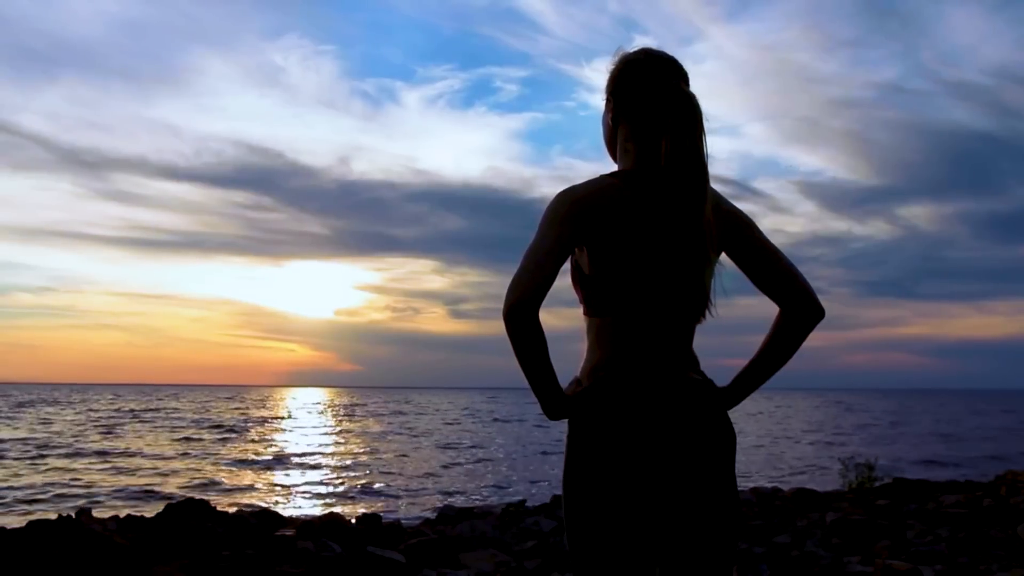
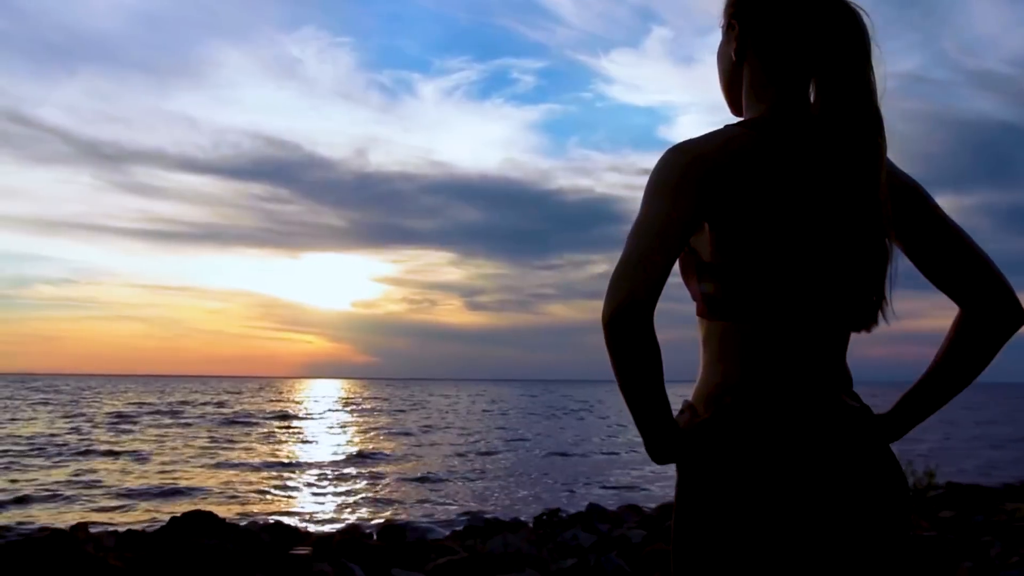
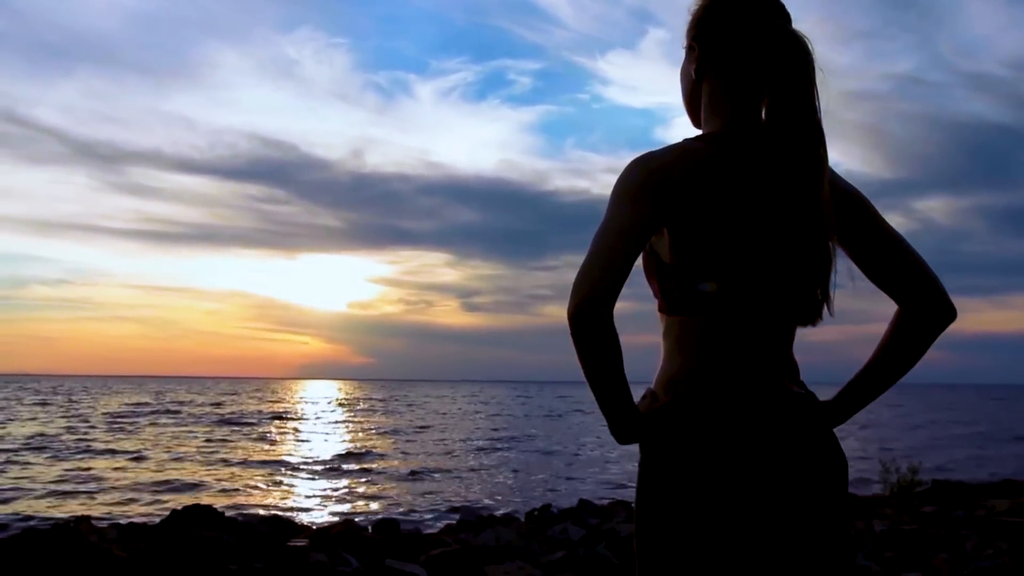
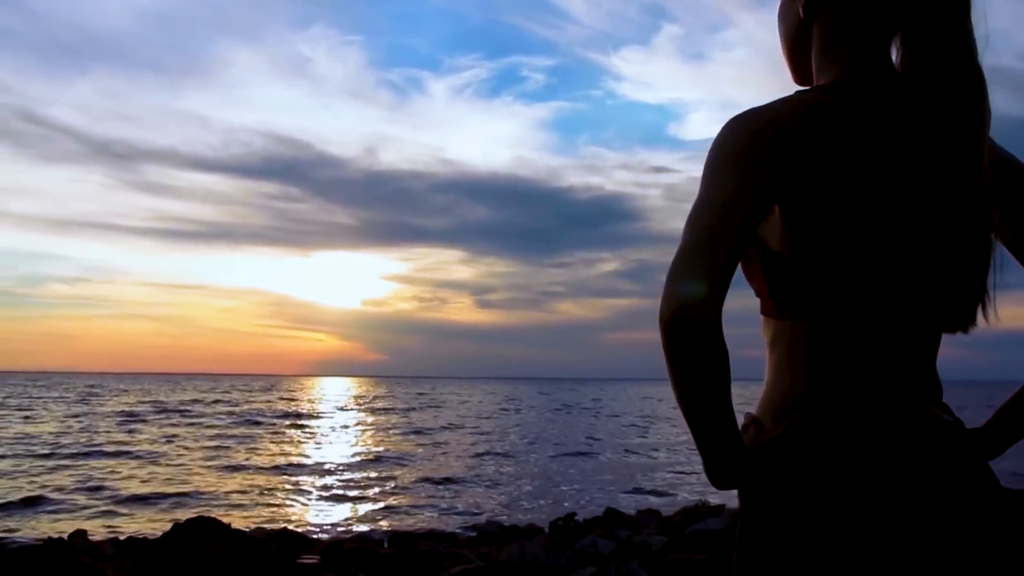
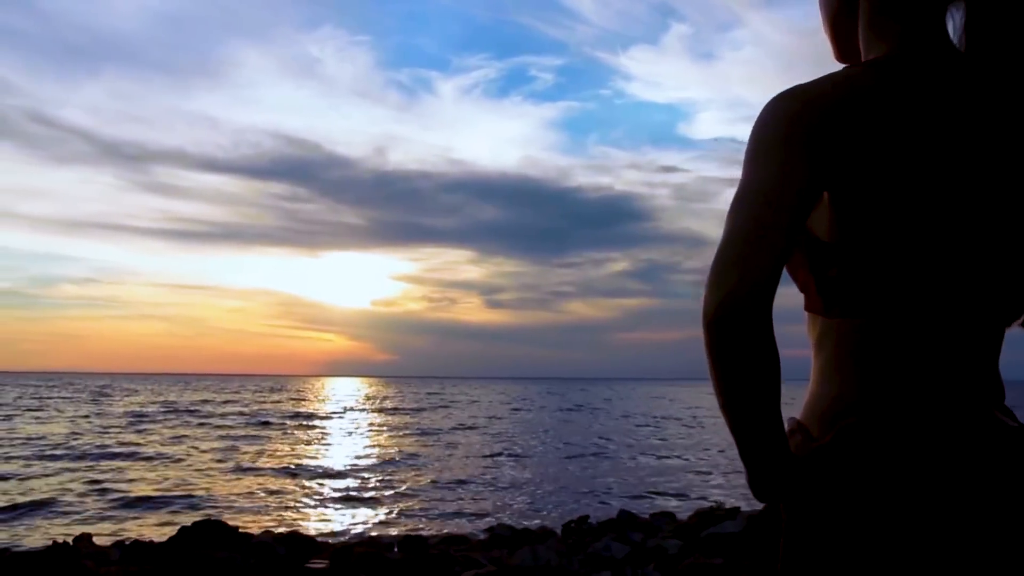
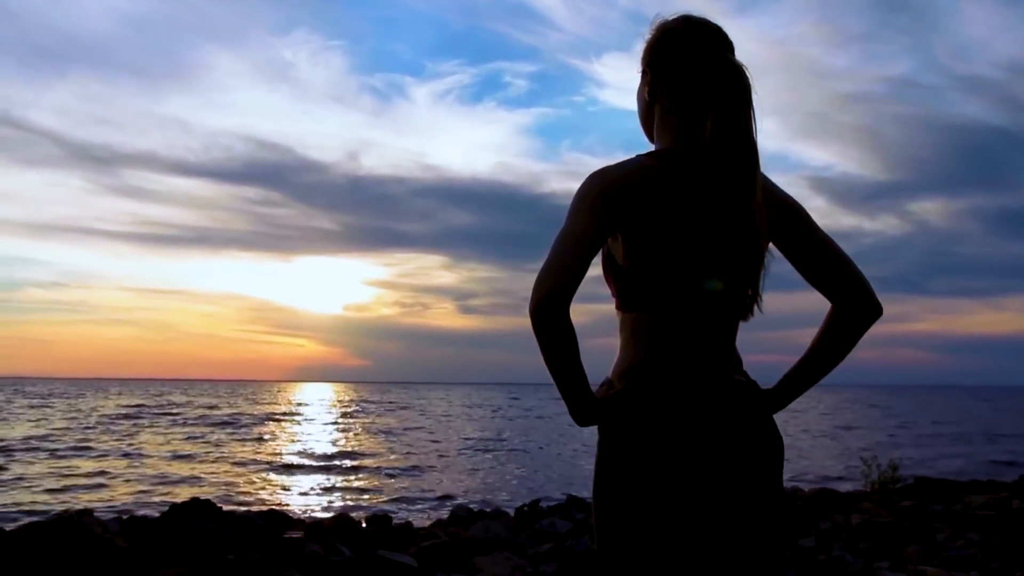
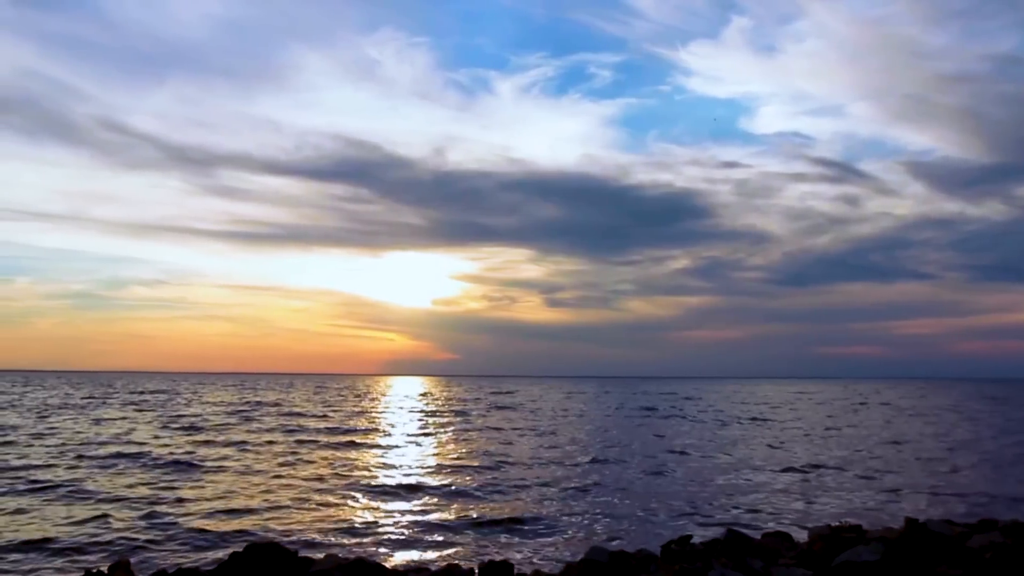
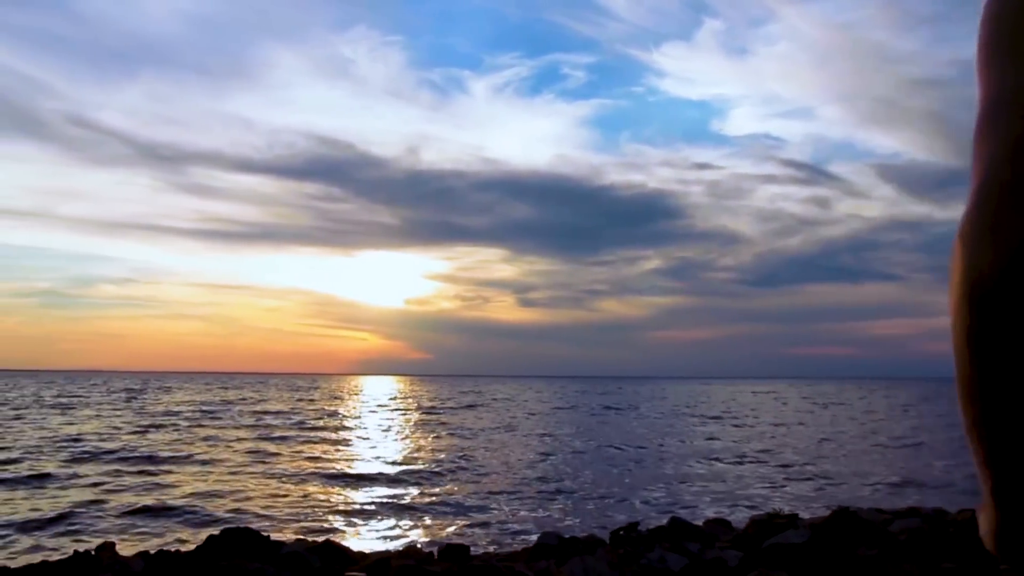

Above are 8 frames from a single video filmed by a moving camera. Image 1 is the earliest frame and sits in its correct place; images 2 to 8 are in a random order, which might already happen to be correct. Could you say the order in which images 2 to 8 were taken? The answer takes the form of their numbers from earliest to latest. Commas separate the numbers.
6, 3, 2, 4, 5, 8, 7
